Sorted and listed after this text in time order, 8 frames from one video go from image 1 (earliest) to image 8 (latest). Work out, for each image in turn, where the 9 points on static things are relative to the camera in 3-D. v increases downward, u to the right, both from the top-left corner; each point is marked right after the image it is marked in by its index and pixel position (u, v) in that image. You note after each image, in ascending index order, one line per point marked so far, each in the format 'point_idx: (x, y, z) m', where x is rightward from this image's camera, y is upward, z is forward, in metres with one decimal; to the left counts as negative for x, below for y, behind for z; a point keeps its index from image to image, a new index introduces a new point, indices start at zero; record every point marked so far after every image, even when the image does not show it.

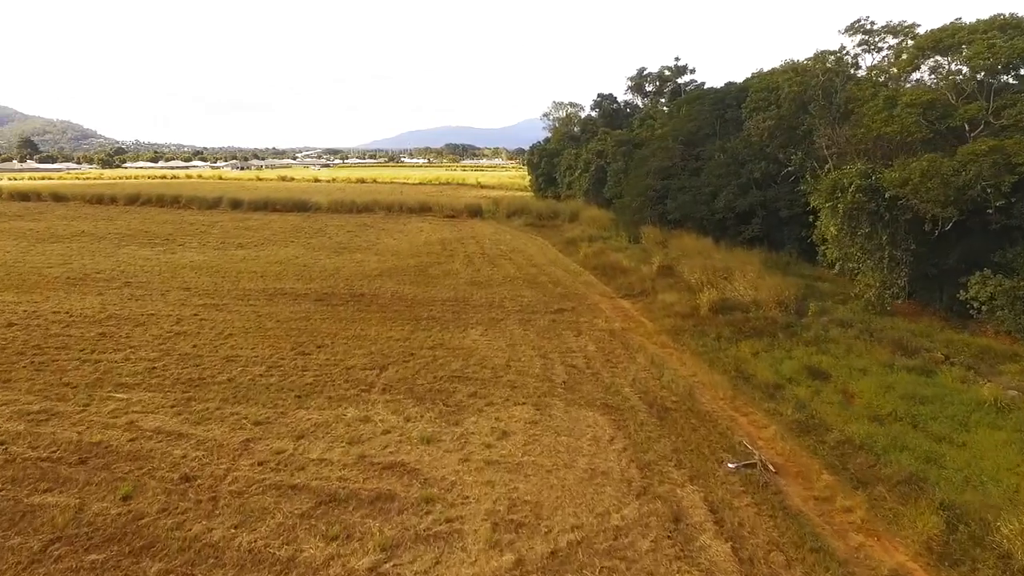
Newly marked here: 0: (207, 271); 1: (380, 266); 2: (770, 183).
0: (-6.7, +0.4, +14.0) m
1: (-3.0, +0.5, +14.4) m
2: (+6.2, +2.5, +15.2) m
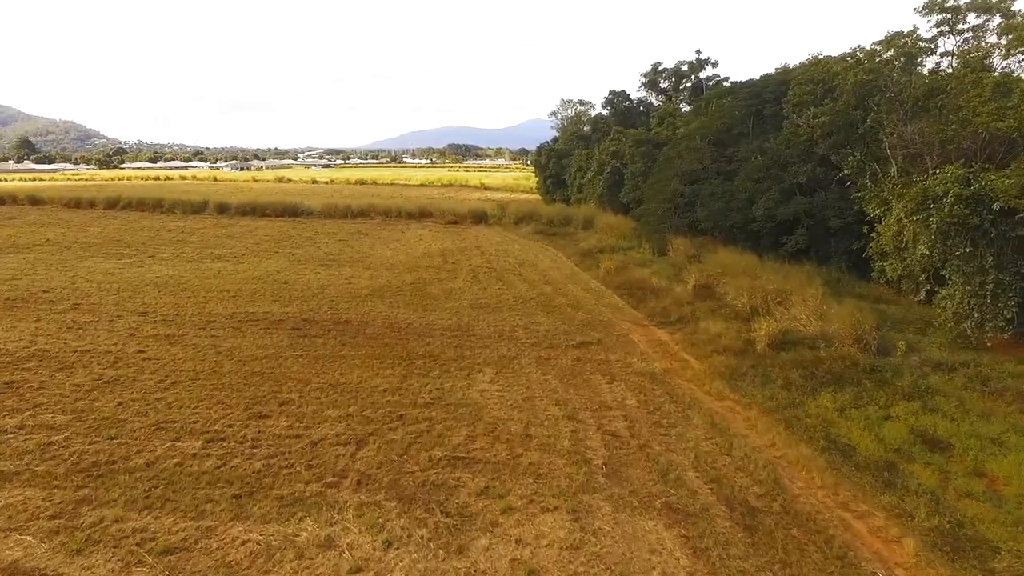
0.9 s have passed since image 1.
0: (-6.5, 0.0, +12.1) m
1: (-2.8, +0.1, +12.6) m
2: (+6.4, +2.1, +13.3) m
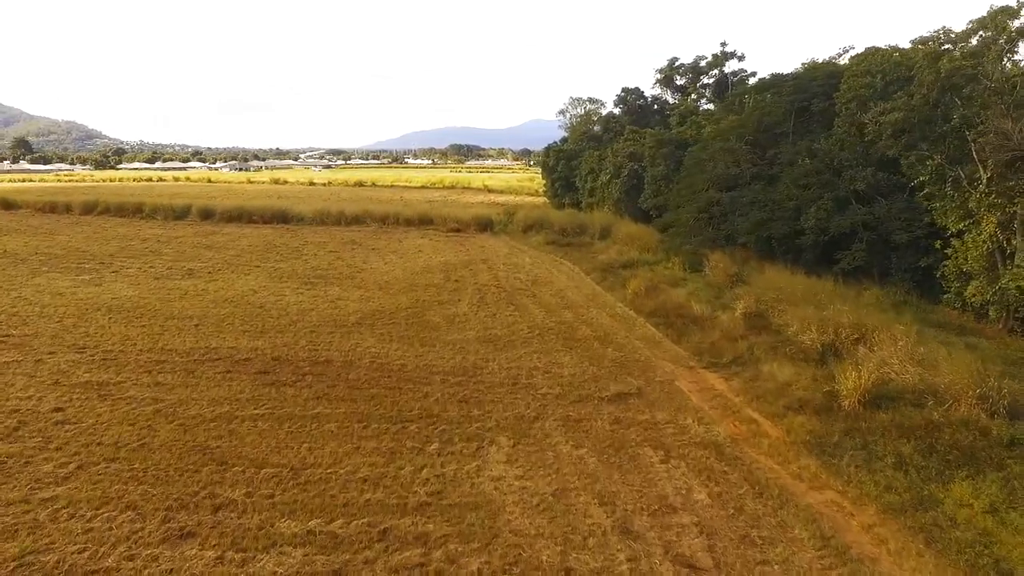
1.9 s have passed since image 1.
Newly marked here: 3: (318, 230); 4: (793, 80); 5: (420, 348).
0: (-6.3, -0.4, +10.3) m
1: (-2.6, -0.4, +10.8) m
2: (+6.6, +1.7, +11.5) m
3: (-6.0, +1.8, +19.7) m
4: (+6.0, +4.4, +13.5) m
5: (-1.3, -0.8, +8.7) m
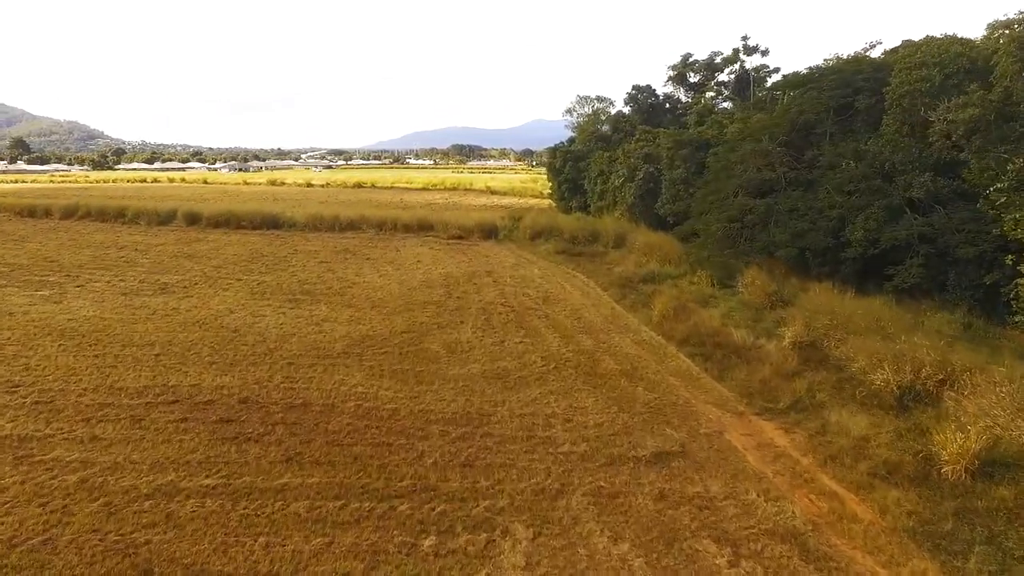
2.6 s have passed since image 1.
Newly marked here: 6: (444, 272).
0: (-6.2, -0.7, +9.0) m
1: (-2.4, -0.7, +9.4) m
2: (+6.8, +1.3, +10.1) m
3: (-5.9, +1.5, +18.3) m
4: (+6.2, +4.1, +12.1) m
5: (-1.1, -1.1, +7.4) m
6: (-1.5, +0.3, +13.6) m
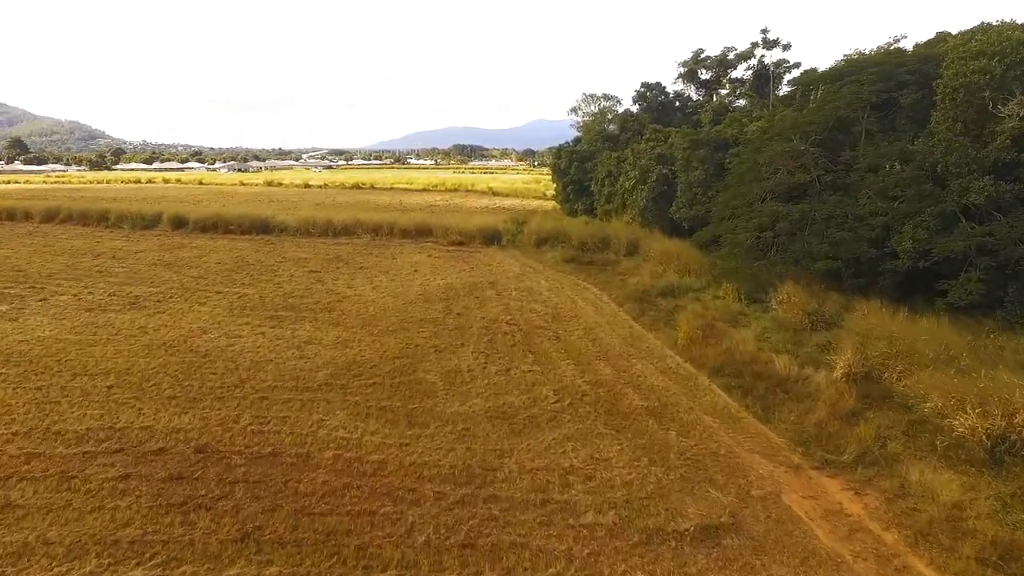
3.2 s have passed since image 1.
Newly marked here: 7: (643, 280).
0: (-6.1, -1.0, +7.9) m
1: (-2.3, -0.9, +8.3) m
2: (+6.9, +1.1, +9.0) m
3: (-5.7, +1.2, +17.2) m
4: (+6.3, +3.8, +11.0) m
5: (-1.0, -1.4, +6.2) m
6: (-1.4, +0.1, +12.5) m
7: (+2.5, +0.2, +12.3) m
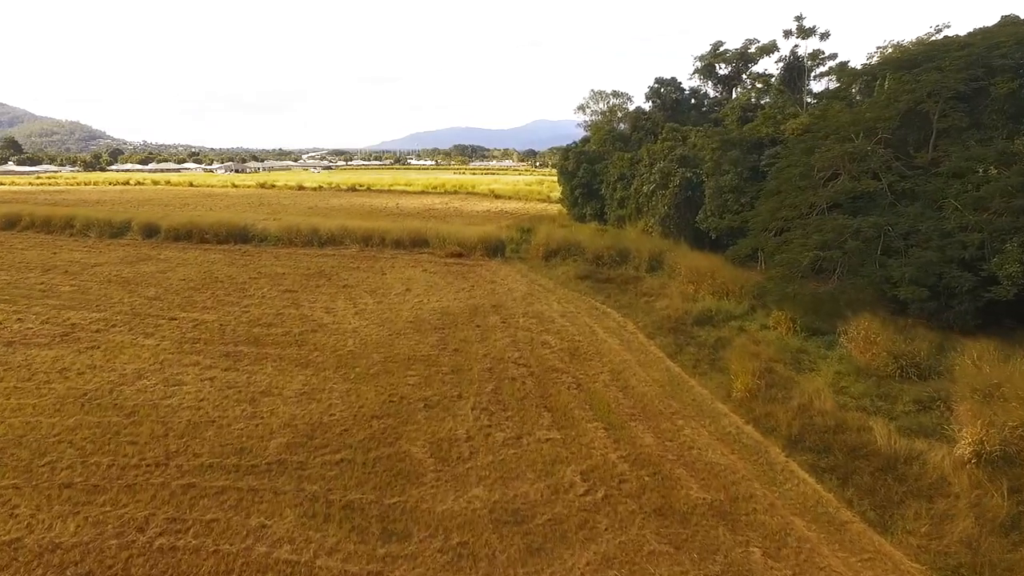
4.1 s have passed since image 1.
0: (-5.9, -1.4, +6.0) m
1: (-2.2, -1.3, +6.4) m
2: (+7.0, +0.7, +7.1) m
3: (-5.6, +0.8, +15.4) m
4: (+6.4, +3.4, +9.1) m
5: (-0.9, -1.8, +4.4) m
6: (-1.2, -0.3, +10.7) m
7: (+2.7, -0.3, +10.4) m
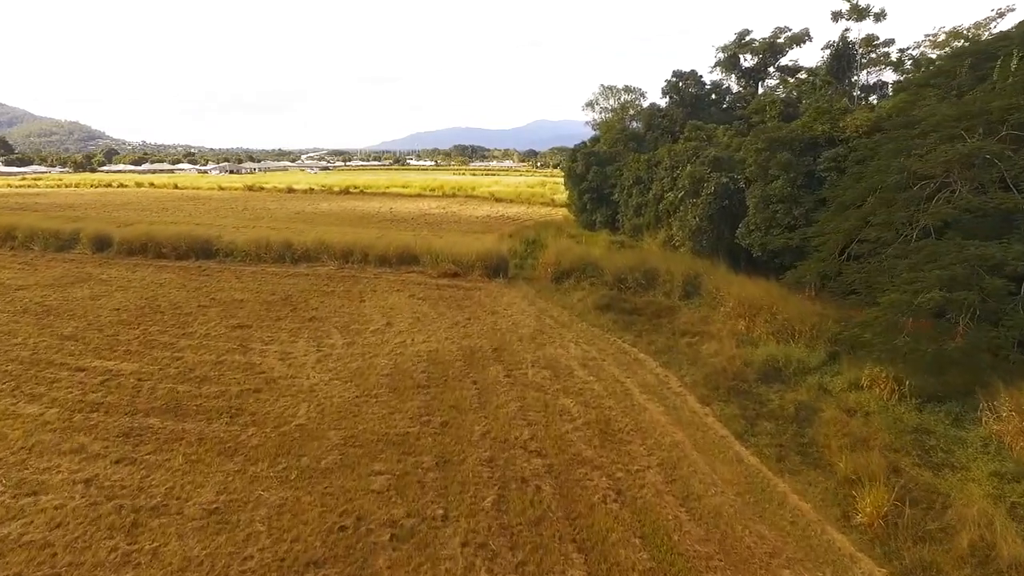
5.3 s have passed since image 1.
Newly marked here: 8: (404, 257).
0: (-5.9, -1.9, +3.7) m
1: (-2.1, -1.8, +4.1) m
2: (+7.1, +0.1, +4.8) m
3: (-5.5, +0.3, +13.1) m
4: (+6.5, +2.9, +6.8) m
5: (-0.8, -2.3, +2.1) m
6: (-1.2, -0.8, +8.4) m
7: (+2.8, -0.8, +8.1) m
8: (-2.4, +0.7, +14.1) m
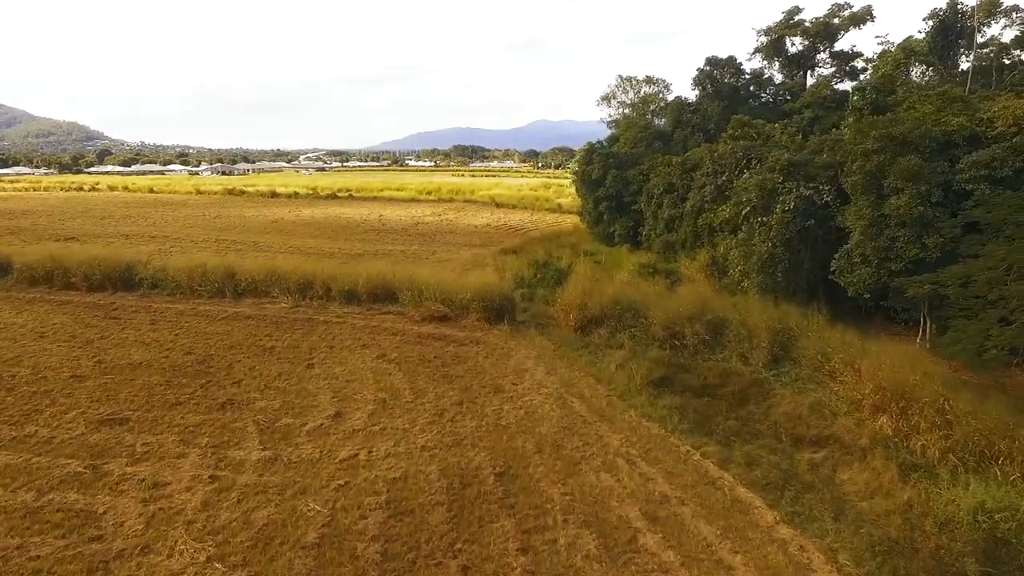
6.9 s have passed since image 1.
0: (-5.7, -2.6, +0.4) m
1: (-2.0, -2.6, +0.8) m
2: (+7.2, -0.6, +1.5) m
3: (-5.4, -0.4, +9.8) m
4: (+6.6, +2.2, +3.5) m
5: (-0.7, -3.0, -1.2) m
6: (-1.0, -1.6, +5.0) m
7: (+2.9, -1.5, +4.8) m
8: (-2.2, 0.0, +10.7) m
